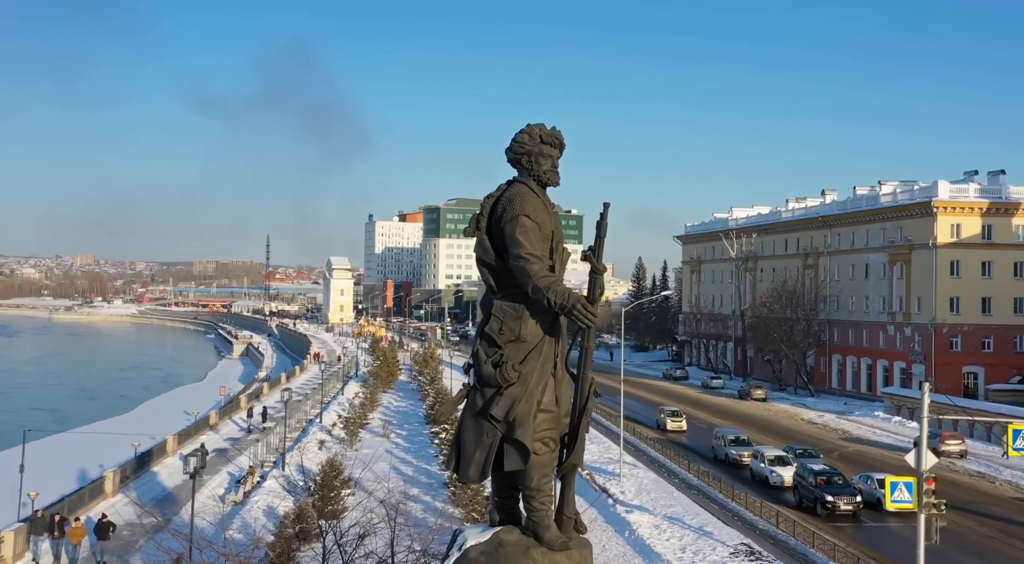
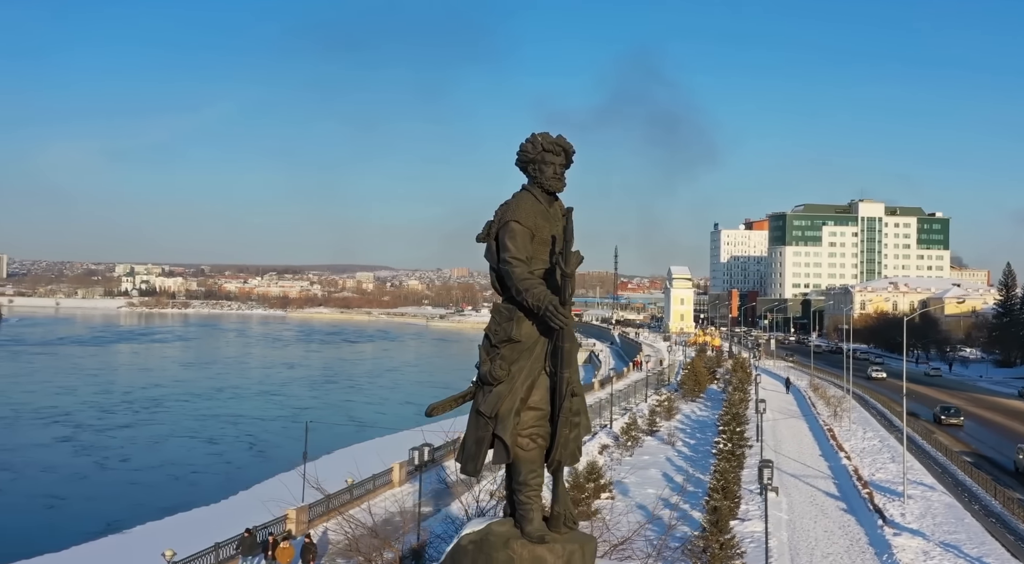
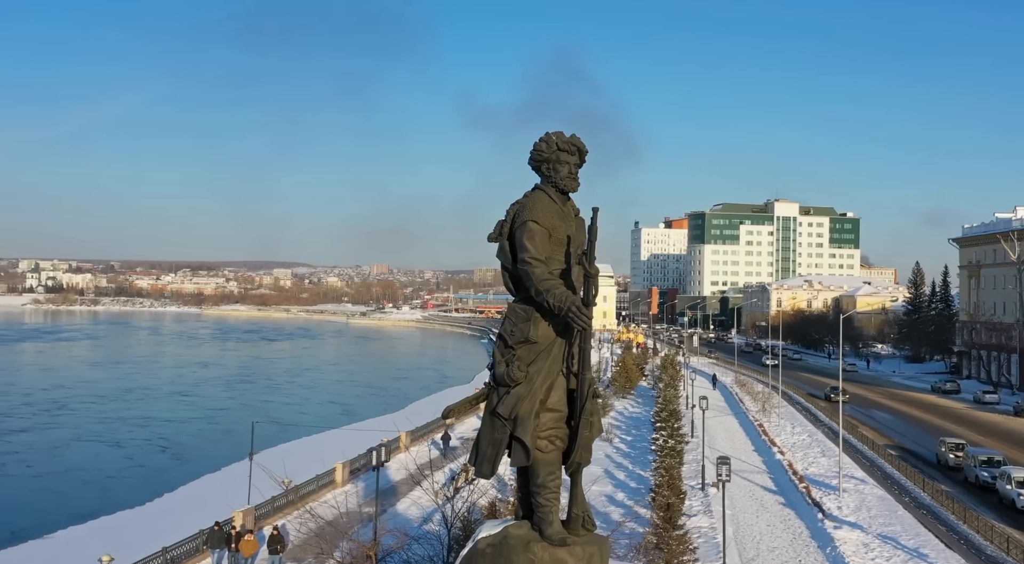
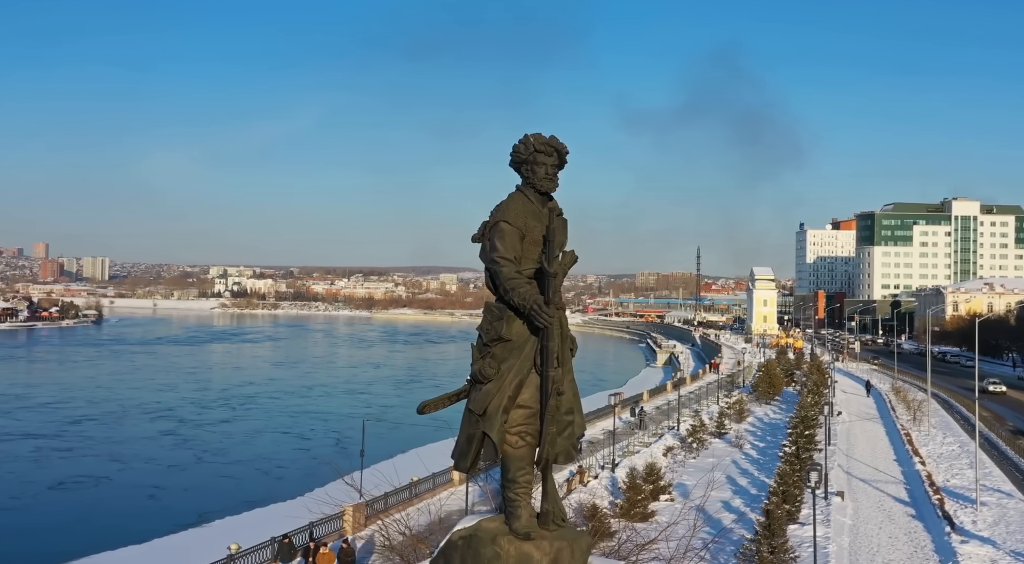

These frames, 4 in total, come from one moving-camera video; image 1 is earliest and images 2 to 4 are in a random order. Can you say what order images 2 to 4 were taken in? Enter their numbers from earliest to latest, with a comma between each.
3, 2, 4
